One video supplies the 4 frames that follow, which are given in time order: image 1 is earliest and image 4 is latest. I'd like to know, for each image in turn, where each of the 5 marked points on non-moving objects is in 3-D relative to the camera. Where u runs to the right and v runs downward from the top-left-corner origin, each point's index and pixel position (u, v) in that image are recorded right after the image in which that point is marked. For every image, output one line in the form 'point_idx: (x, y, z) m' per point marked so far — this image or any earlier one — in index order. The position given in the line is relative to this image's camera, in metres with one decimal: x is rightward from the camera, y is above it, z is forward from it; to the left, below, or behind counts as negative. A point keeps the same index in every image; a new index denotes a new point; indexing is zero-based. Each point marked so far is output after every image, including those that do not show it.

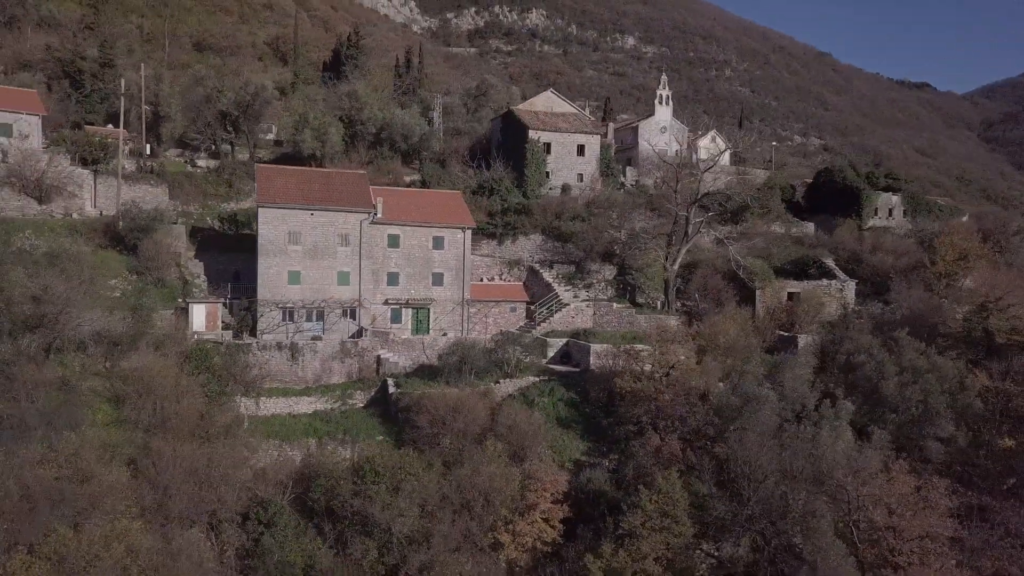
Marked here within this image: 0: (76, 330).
0: (-7.7, -0.7, +13.7) m
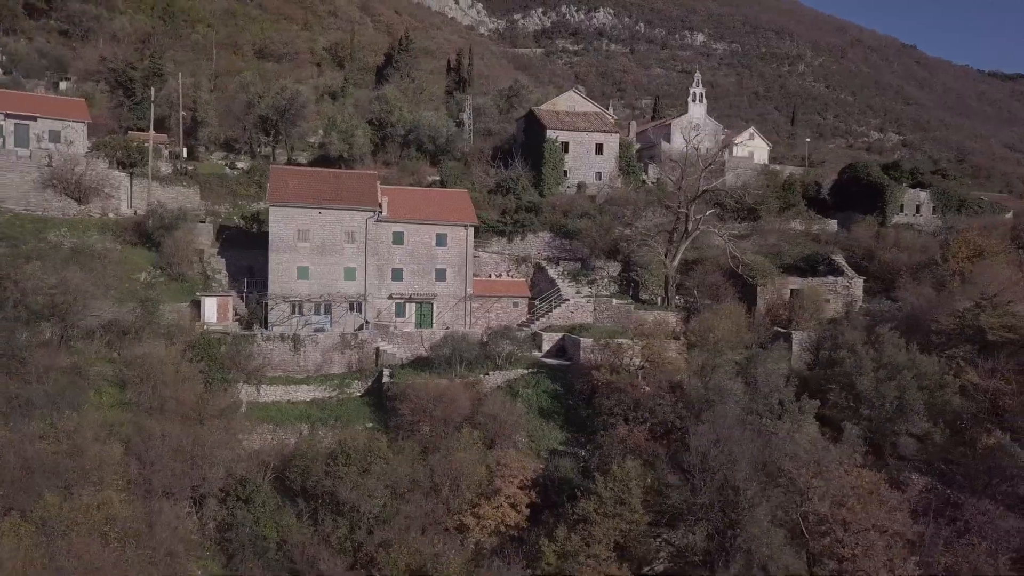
0: (-8.1, -0.6, +14.9) m
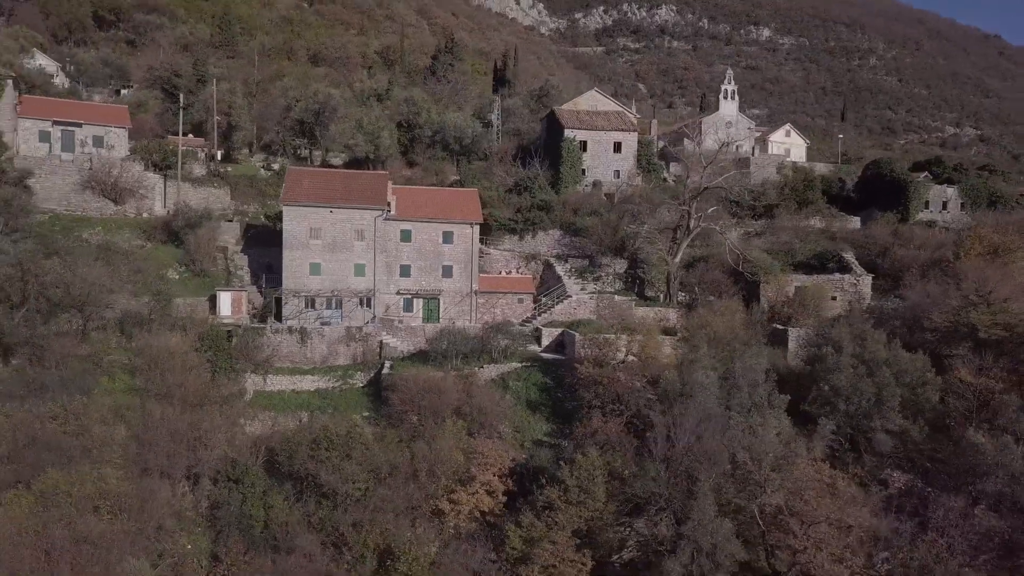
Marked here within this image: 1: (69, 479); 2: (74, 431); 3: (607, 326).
0: (-8.3, -0.5, +16.0) m
1: (-6.8, -3.0, +12.1) m
2: (-7.3, -2.4, +13.1) m
3: (+2.2, -0.9, +17.8) m
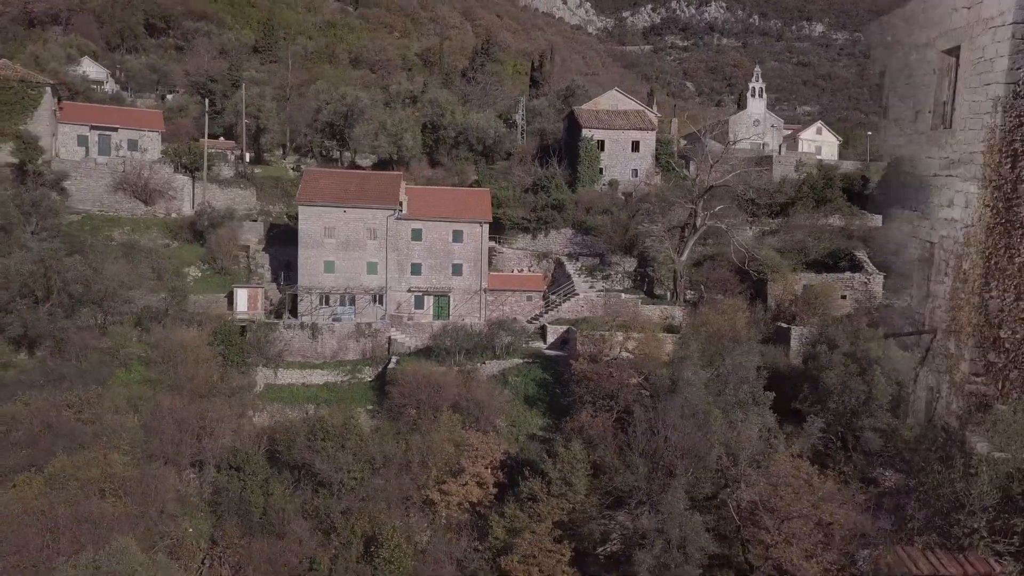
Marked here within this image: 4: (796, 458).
0: (-8.3, -0.4, +16.8) m
1: (-7.1, -2.9, +12.8) m
2: (-7.5, -2.3, +13.8) m
3: (+2.2, -0.8, +18.0) m
4: (+4.4, -2.6, +12.0) m
